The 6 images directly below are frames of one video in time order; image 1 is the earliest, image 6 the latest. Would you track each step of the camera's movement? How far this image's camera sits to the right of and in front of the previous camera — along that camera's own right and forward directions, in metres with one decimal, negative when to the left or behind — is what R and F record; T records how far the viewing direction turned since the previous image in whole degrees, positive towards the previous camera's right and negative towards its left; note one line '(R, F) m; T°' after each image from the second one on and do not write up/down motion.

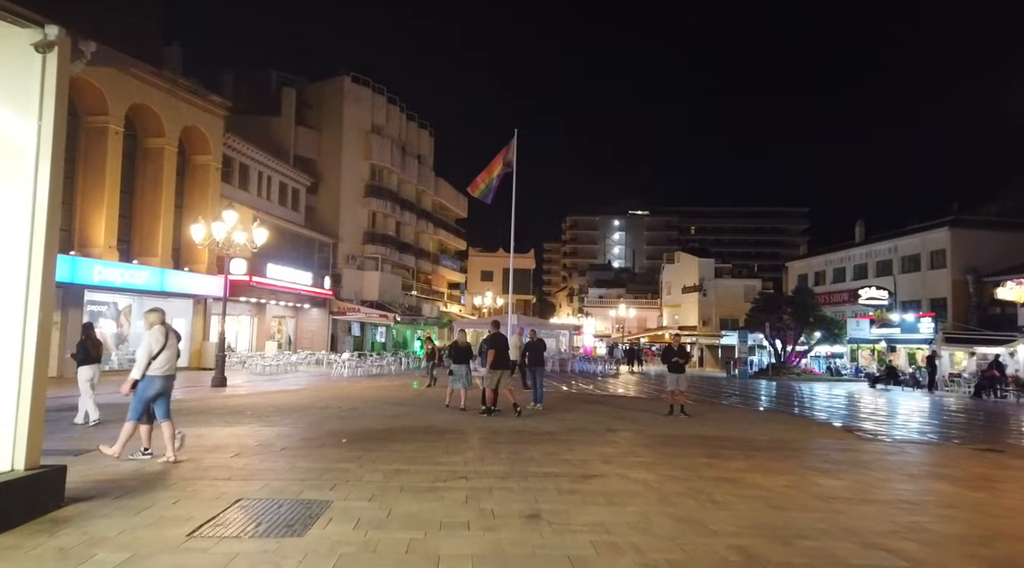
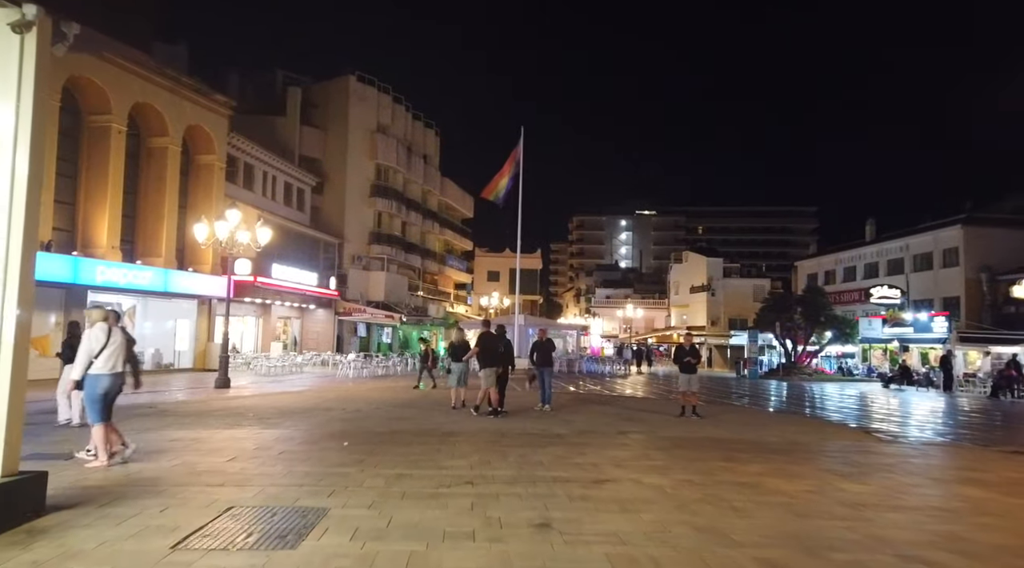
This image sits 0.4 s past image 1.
(0.0, +0.3) m; 0°
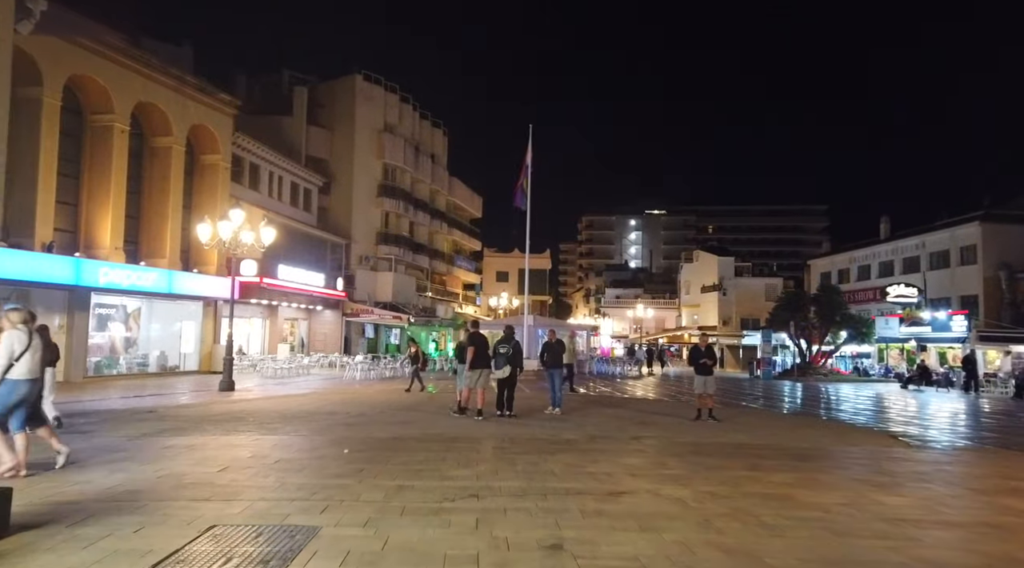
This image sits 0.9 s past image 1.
(0.0, +0.5) m; -1°
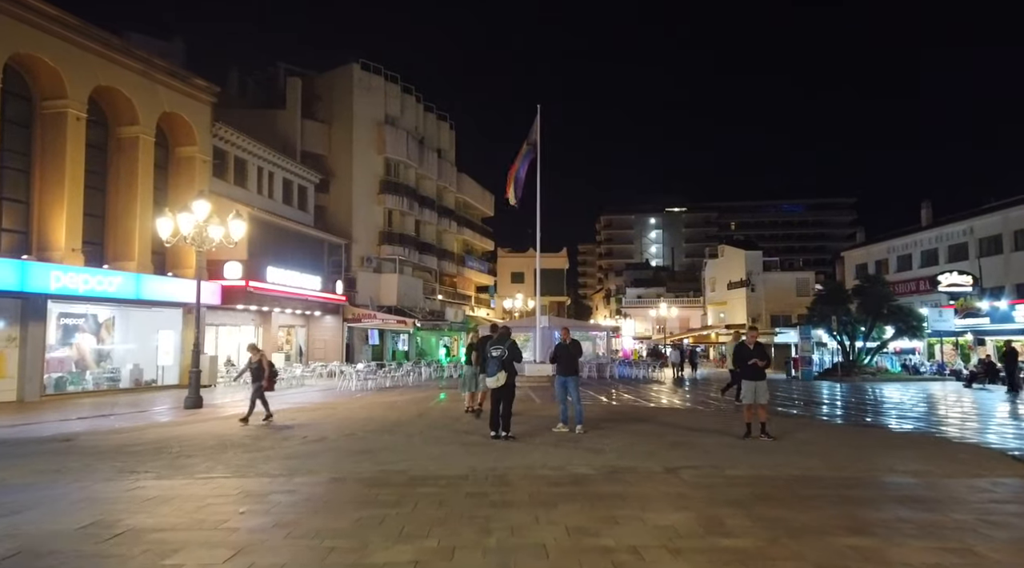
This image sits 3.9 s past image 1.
(+0.4, +2.9) m; -1°
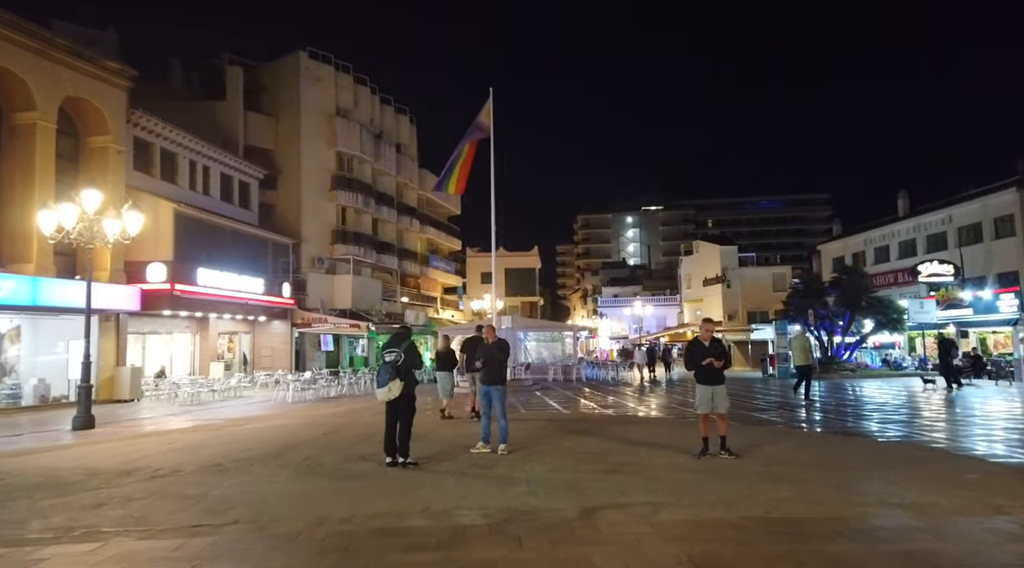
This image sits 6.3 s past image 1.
(+0.9, +2.1) m; +1°
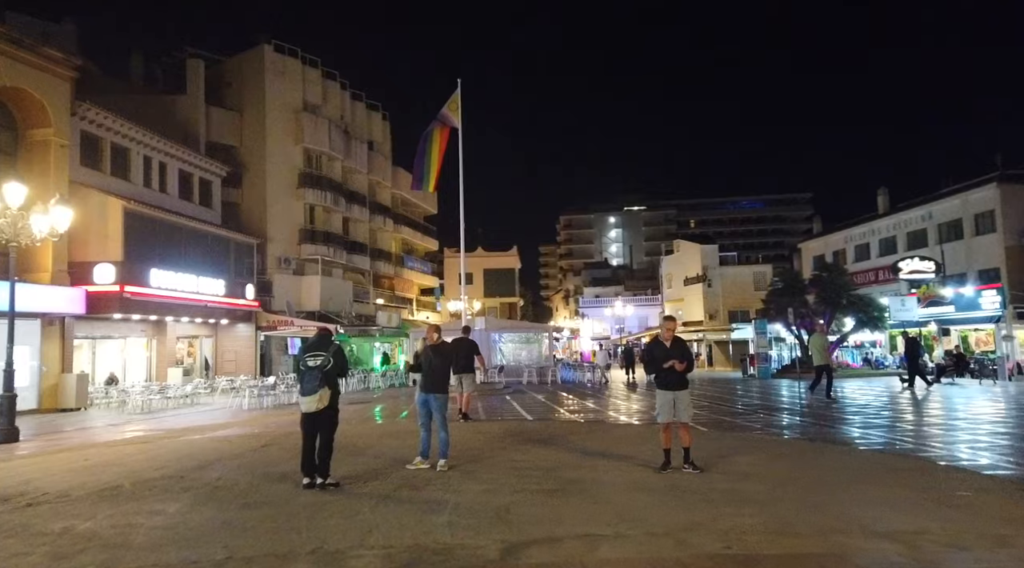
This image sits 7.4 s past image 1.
(+0.5, +1.0) m; +1°
